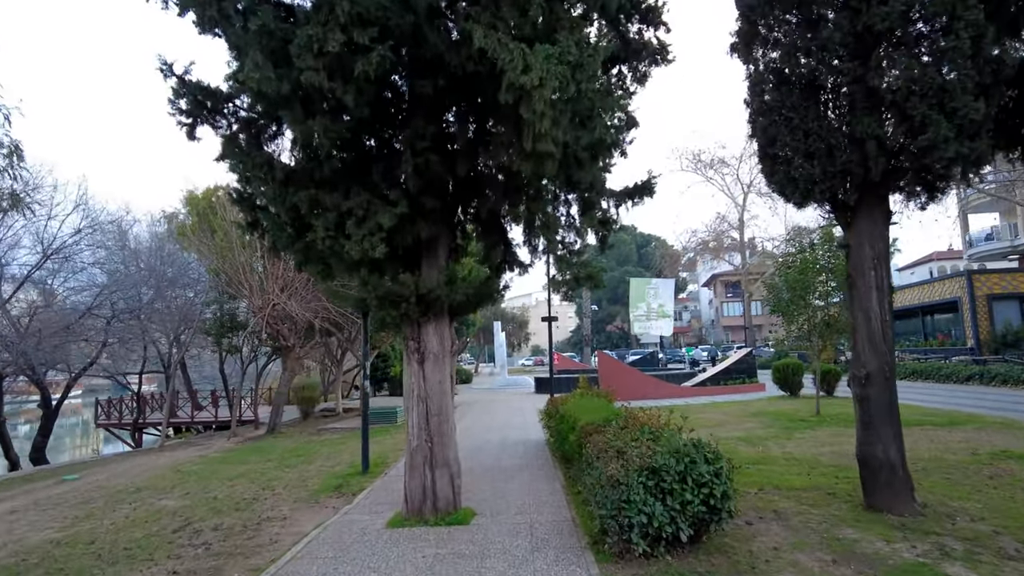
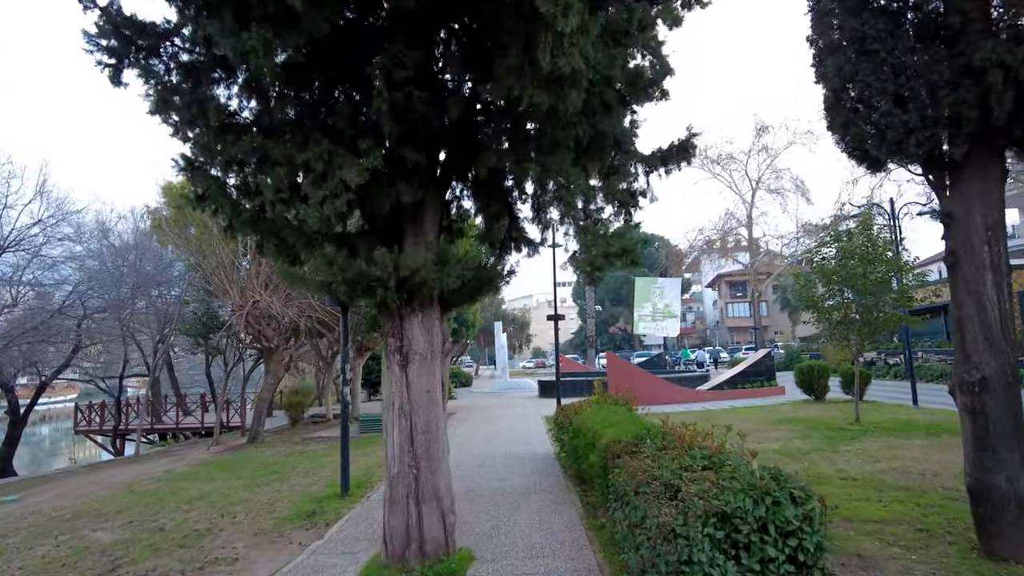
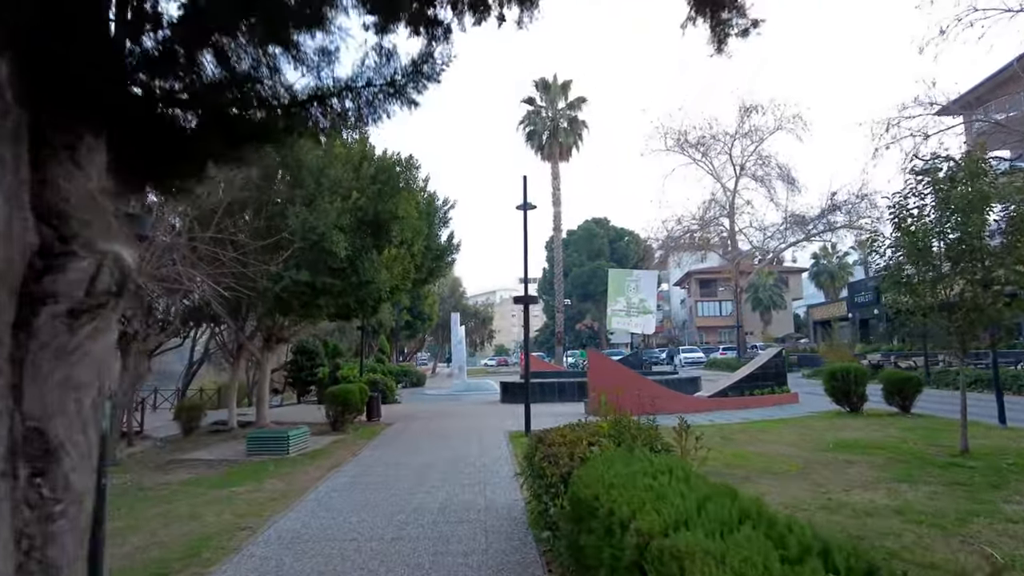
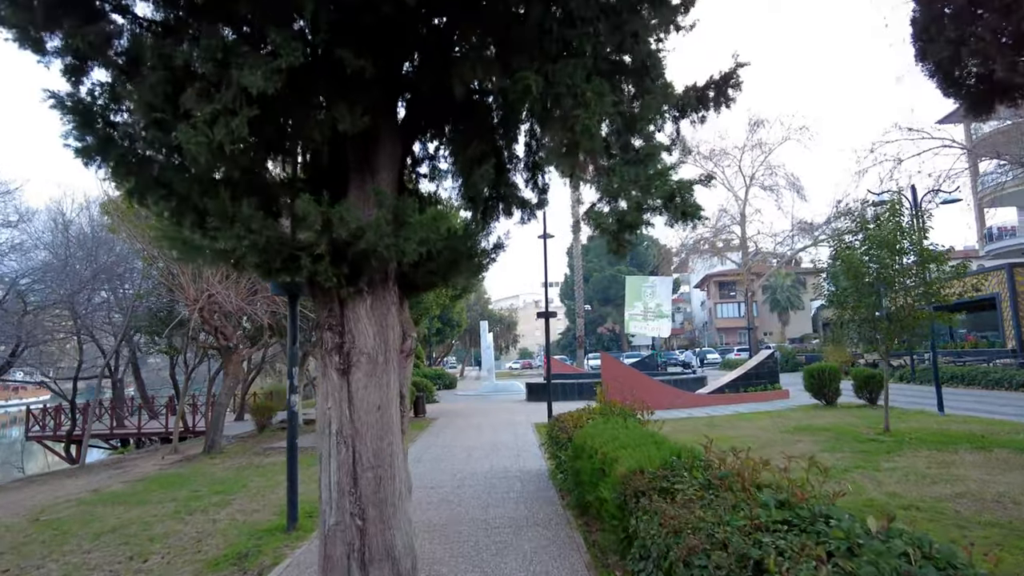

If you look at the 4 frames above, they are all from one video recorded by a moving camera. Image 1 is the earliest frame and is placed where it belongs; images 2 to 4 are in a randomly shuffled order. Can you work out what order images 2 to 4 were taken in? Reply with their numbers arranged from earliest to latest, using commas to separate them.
2, 4, 3
